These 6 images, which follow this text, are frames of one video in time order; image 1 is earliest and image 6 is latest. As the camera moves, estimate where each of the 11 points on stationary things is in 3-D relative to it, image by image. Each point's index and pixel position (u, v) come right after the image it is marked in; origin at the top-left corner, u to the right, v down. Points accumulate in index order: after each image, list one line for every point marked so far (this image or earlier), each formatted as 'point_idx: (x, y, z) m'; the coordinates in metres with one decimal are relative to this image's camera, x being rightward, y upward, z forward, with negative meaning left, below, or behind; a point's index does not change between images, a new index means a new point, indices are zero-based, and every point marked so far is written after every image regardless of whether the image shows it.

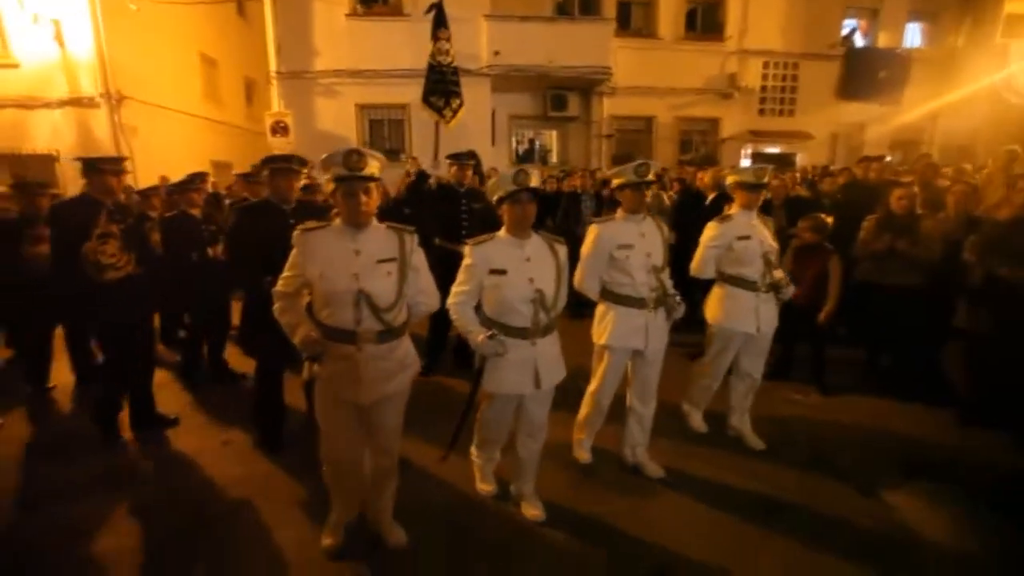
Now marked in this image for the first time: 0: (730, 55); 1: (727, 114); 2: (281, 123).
0: (+6.9, +7.4, +14.9) m
1: (+6.9, +5.5, +15.1) m
2: (-5.5, +4.0, +11.2) m
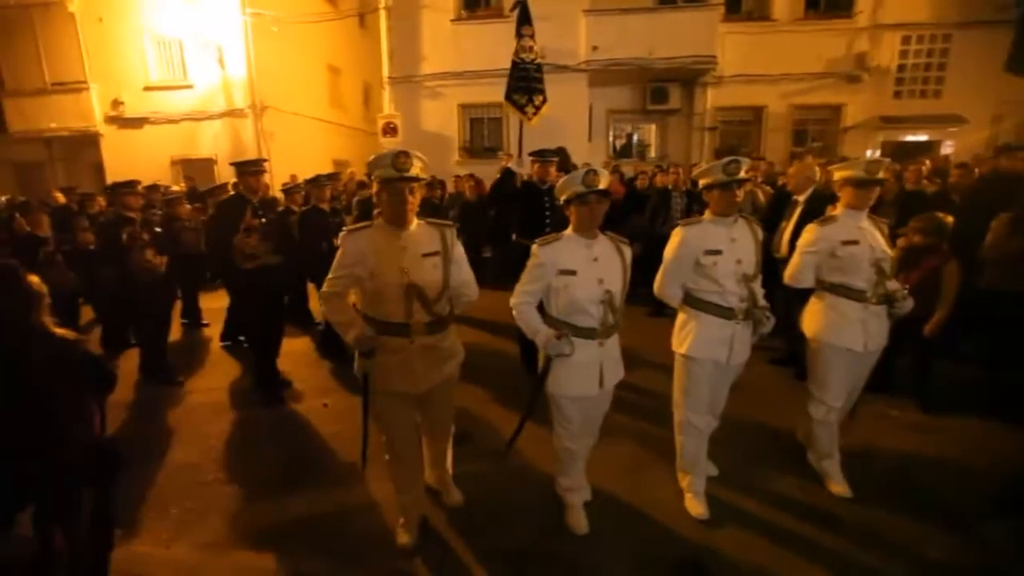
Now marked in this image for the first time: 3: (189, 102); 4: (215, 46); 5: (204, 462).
0: (+9.8, +7.2, +13.4) m
1: (+9.8, +5.4, +13.6) m
2: (-3.1, +4.3, +12.3) m
3: (-10.2, +5.9, +15.0) m
4: (-9.2, +7.5, +14.7) m
5: (-2.8, -1.6, +4.3) m
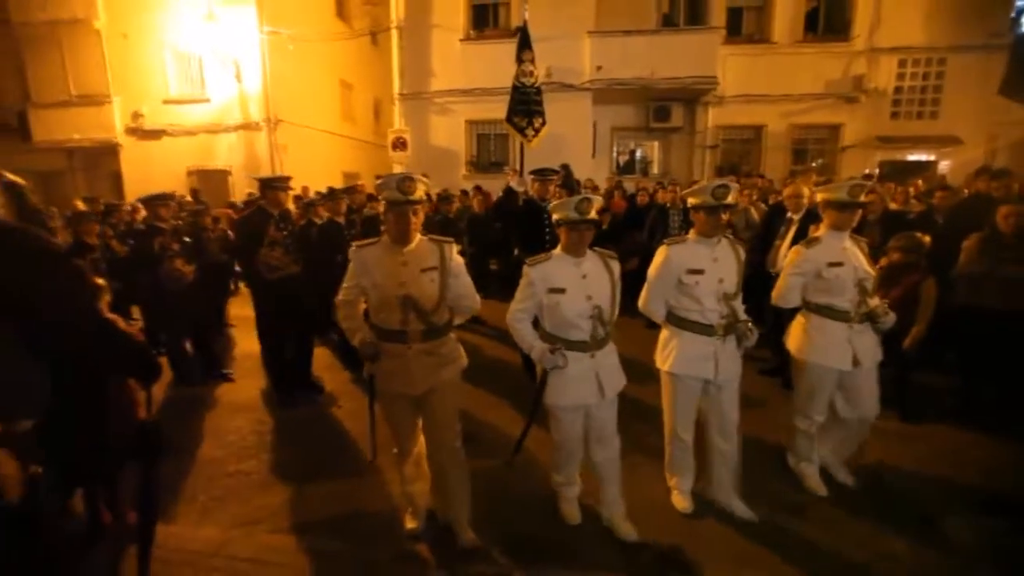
0: (+10.0, +6.8, +13.8) m
1: (+10.0, +4.9, +13.9) m
2: (-3.0, +4.0, +12.8) m
3: (-10.0, +5.7, +15.5) m
4: (-9.0, +7.3, +15.3) m
5: (-2.8, -1.6, +4.6) m
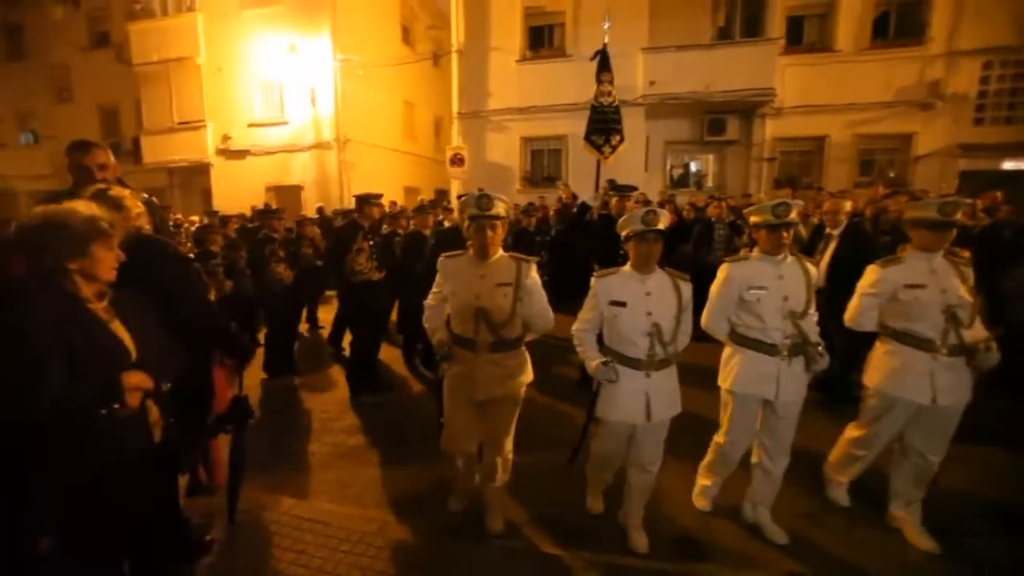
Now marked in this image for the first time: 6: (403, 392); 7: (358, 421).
0: (+11.6, +6.3, +13.1) m
1: (+11.5, +4.4, +13.2) m
2: (-1.6, +3.8, +13.5) m
3: (-8.2, +5.5, +17.1) m
4: (-7.1, +7.1, +16.8) m
5: (-2.4, -1.7, +5.3) m
6: (-1.5, -1.4, +6.3) m
7: (-1.8, -1.6, +5.6) m
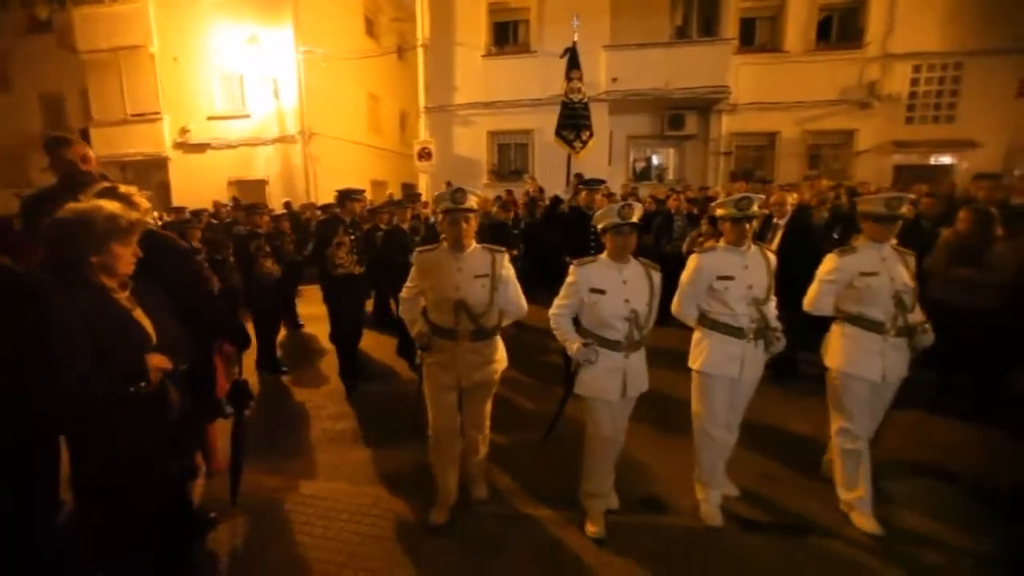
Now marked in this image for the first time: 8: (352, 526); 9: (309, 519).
0: (+10.6, +6.7, +14.1) m
1: (+10.5, +4.9, +14.2) m
2: (-2.5, +4.0, +13.6) m
3: (-9.3, +5.6, +16.8) m
4: (-8.3, +7.2, +16.5) m
5: (-2.6, -1.6, +5.5) m
6: (-1.8, -1.3, +6.6) m
7: (-2.1, -1.5, +5.8) m
8: (-1.3, -1.9, +3.8) m
9: (-1.7, -1.9, +3.9) m
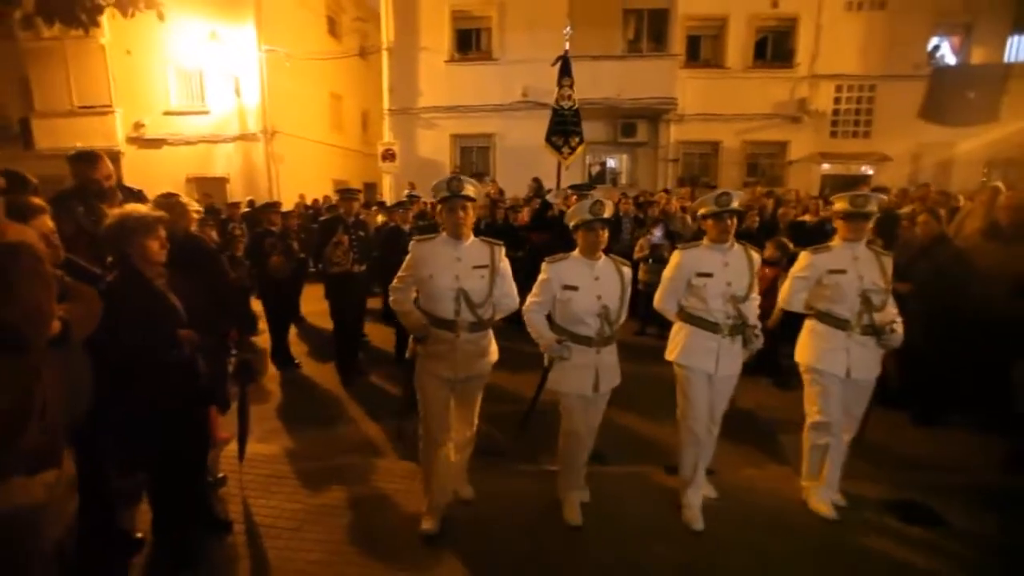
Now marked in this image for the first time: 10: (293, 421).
0: (+9.4, +6.8, +15.6) m
1: (+9.3, +5.0, +15.8) m
2: (-3.6, +4.0, +14.1) m
3: (-10.7, +5.7, +16.7) m
4: (-9.6, +7.3, +16.5) m
5: (-3.1, -1.5, +6.0) m
6: (-2.3, -1.2, +7.2) m
7: (-2.5, -1.4, +6.3) m
8: (-1.6, -1.8, +4.4) m
9: (-2.0, -1.8, +4.5) m
10: (-2.6, -1.6, +5.6) m
